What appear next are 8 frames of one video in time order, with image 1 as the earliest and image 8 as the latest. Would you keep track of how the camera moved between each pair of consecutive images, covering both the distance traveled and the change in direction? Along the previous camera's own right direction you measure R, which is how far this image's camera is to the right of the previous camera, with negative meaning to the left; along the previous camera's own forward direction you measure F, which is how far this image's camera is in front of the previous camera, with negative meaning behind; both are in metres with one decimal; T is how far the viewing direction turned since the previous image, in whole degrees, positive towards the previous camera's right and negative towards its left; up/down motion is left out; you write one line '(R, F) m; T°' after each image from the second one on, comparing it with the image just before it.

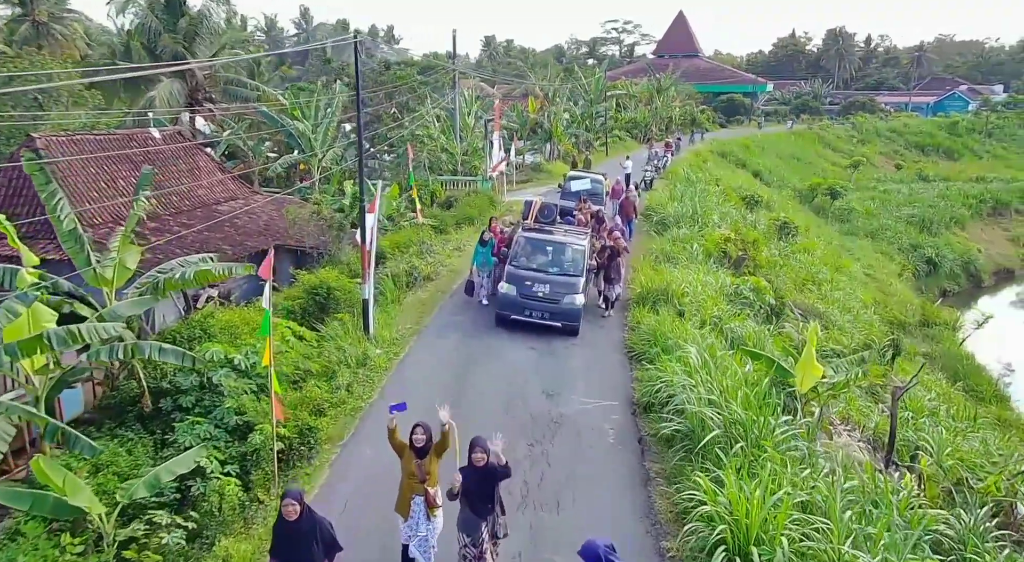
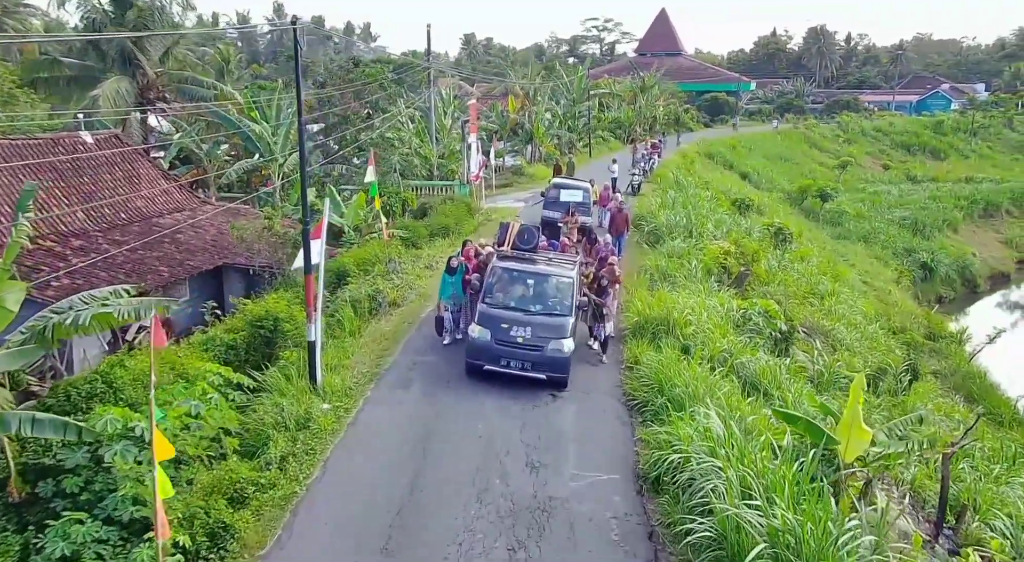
(+0.1, +2.3) m; +1°
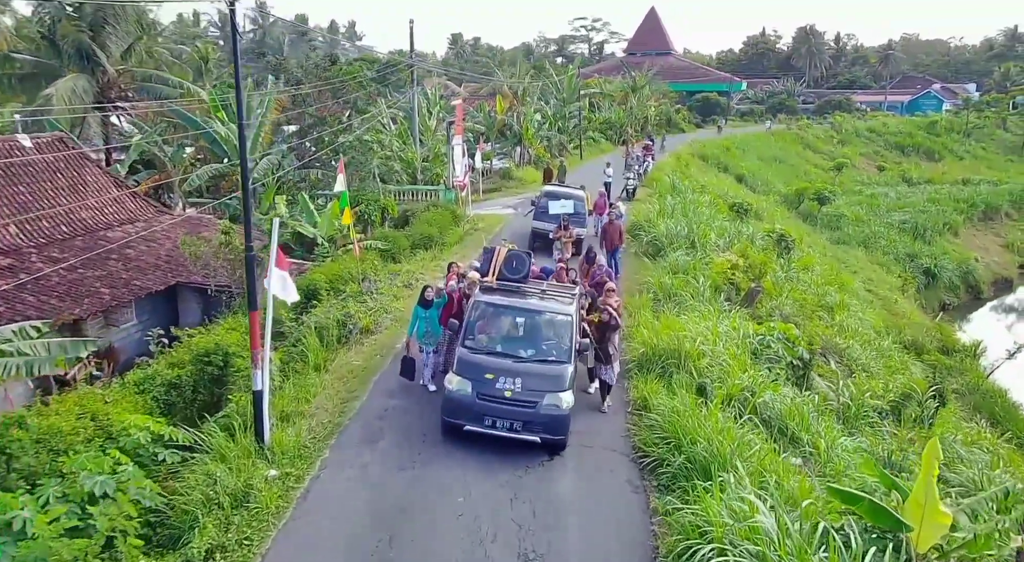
(0.0, +1.9) m; +1°
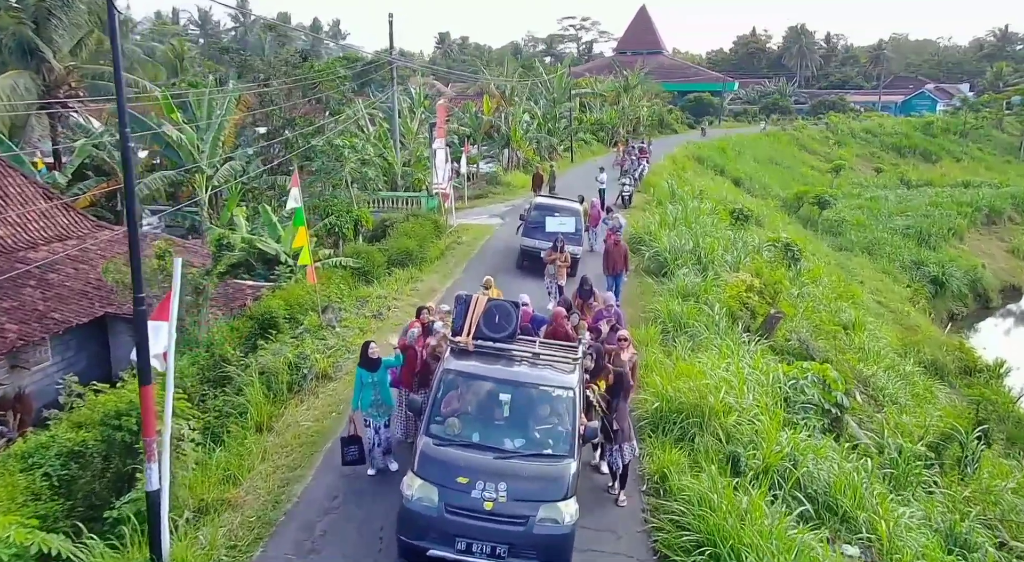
(0.0, +2.4) m; +1°
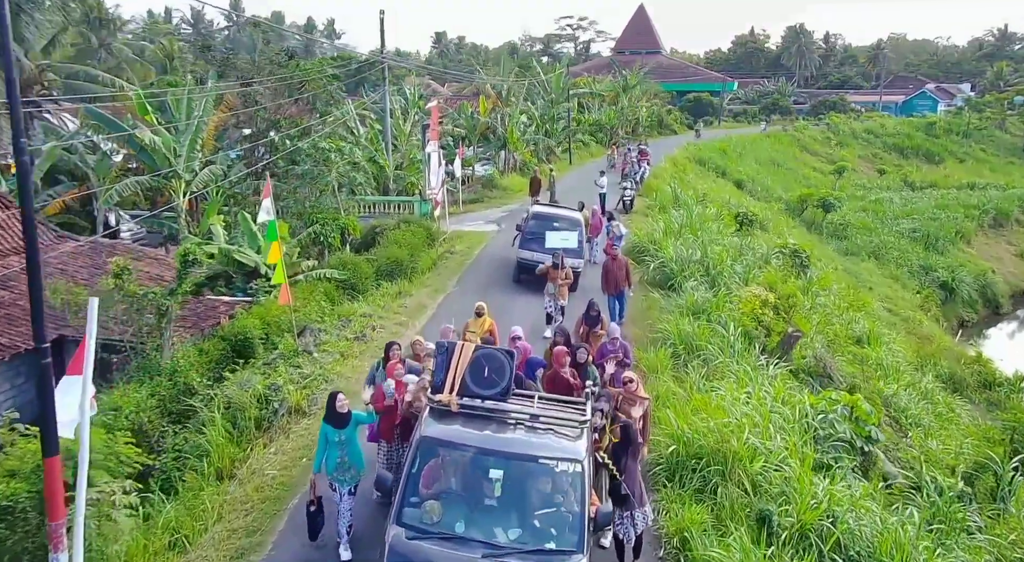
(0.0, +1.3) m; 0°
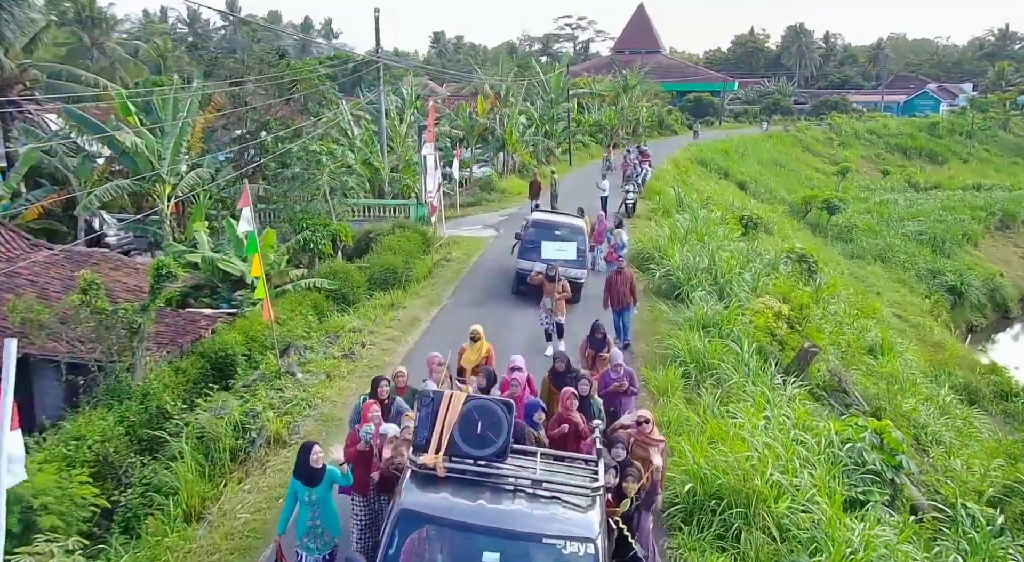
(0.0, +0.9) m; 0°
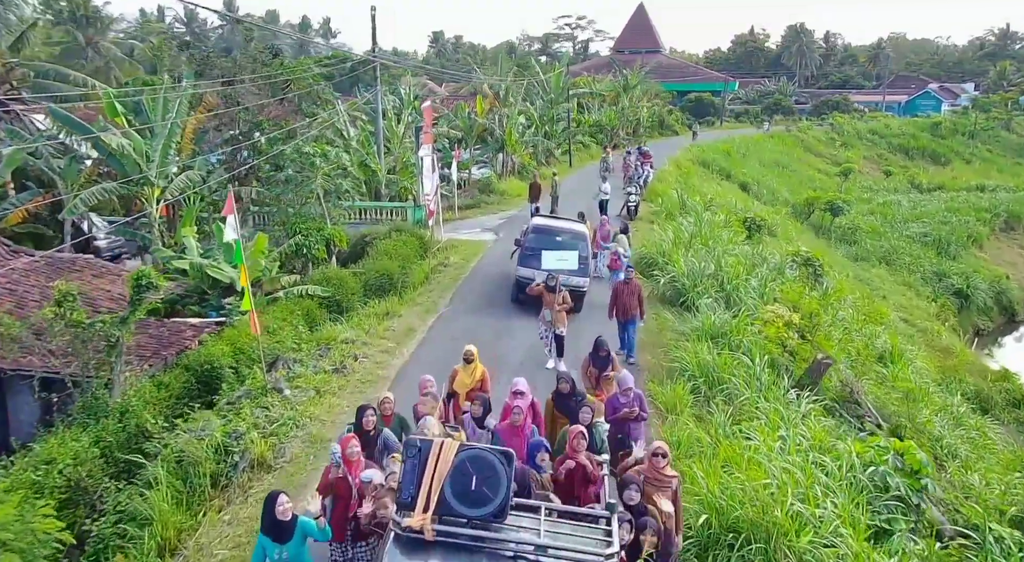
(0.0, +0.6) m; 0°
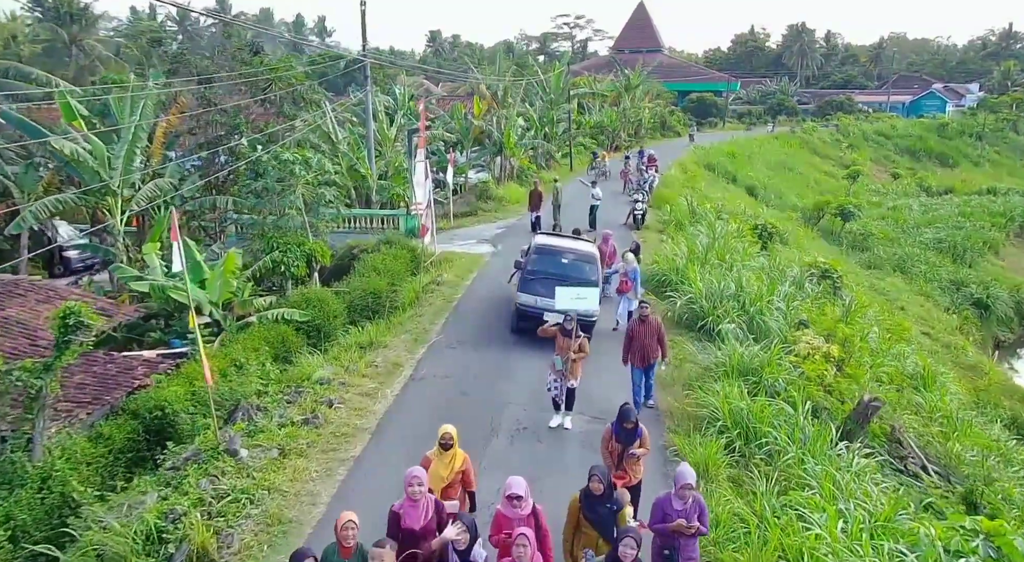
(0.0, +1.9) m; 0°
